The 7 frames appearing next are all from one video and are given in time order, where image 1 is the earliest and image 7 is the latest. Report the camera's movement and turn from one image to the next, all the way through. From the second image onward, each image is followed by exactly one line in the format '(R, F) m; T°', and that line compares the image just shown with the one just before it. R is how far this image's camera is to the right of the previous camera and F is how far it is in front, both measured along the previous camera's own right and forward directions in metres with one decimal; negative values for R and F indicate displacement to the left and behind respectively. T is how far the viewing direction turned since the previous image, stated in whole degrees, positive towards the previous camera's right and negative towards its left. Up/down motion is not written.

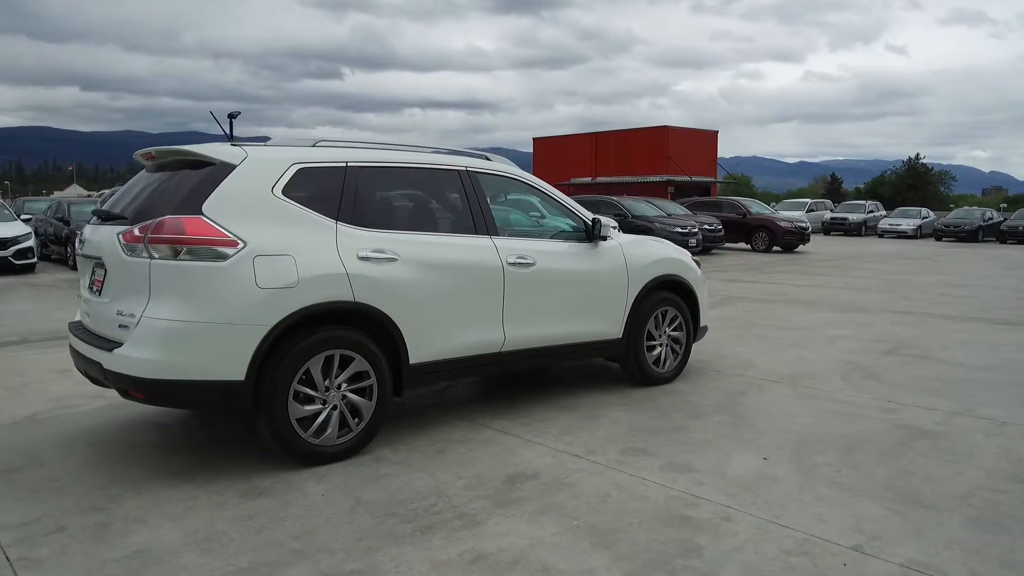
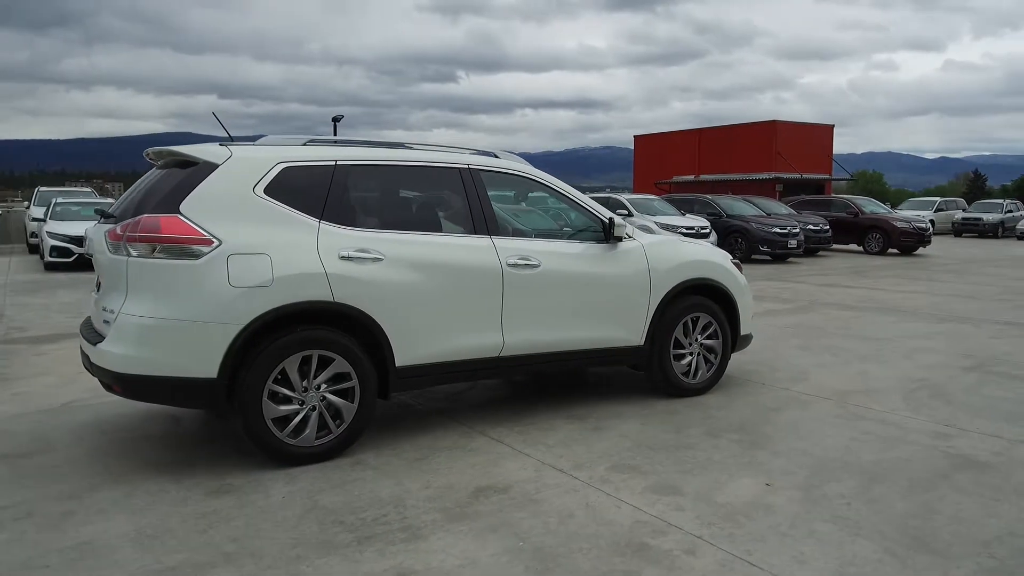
(+0.7, +0.3) m; -9°
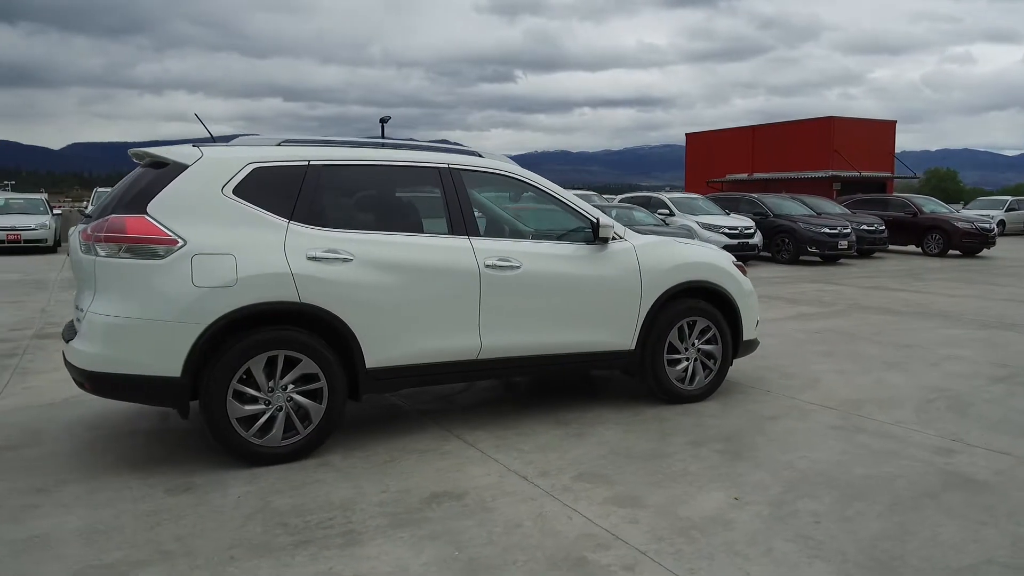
(+0.5, +0.1) m; -5°
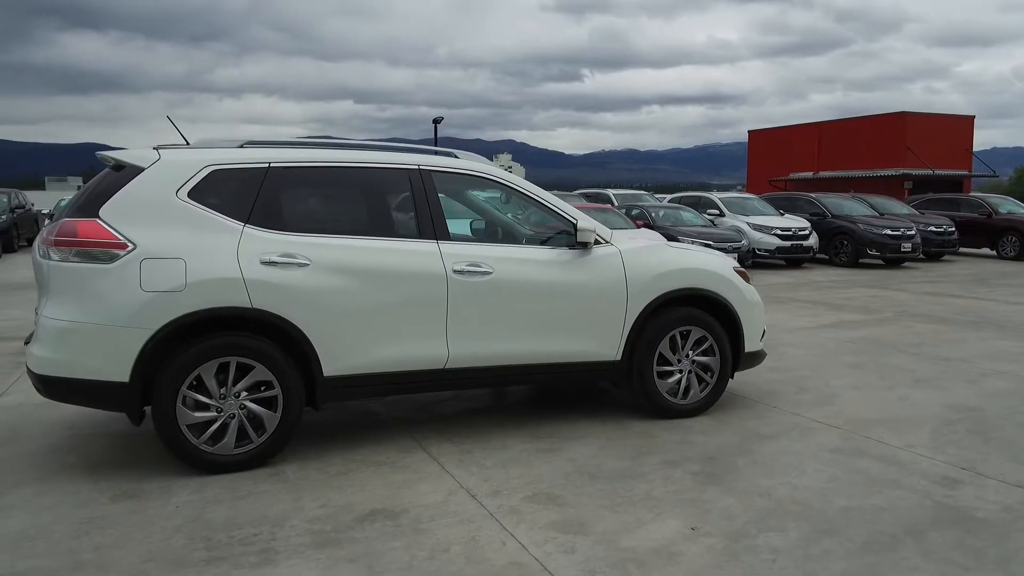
(+0.6, +0.2) m; -5°
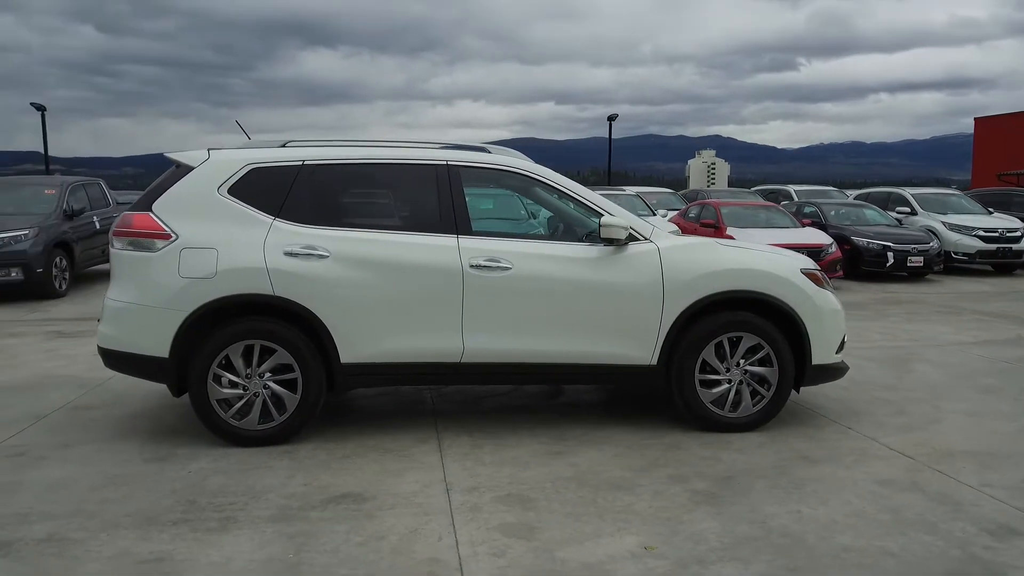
(+1.1, +0.2) m; -15°
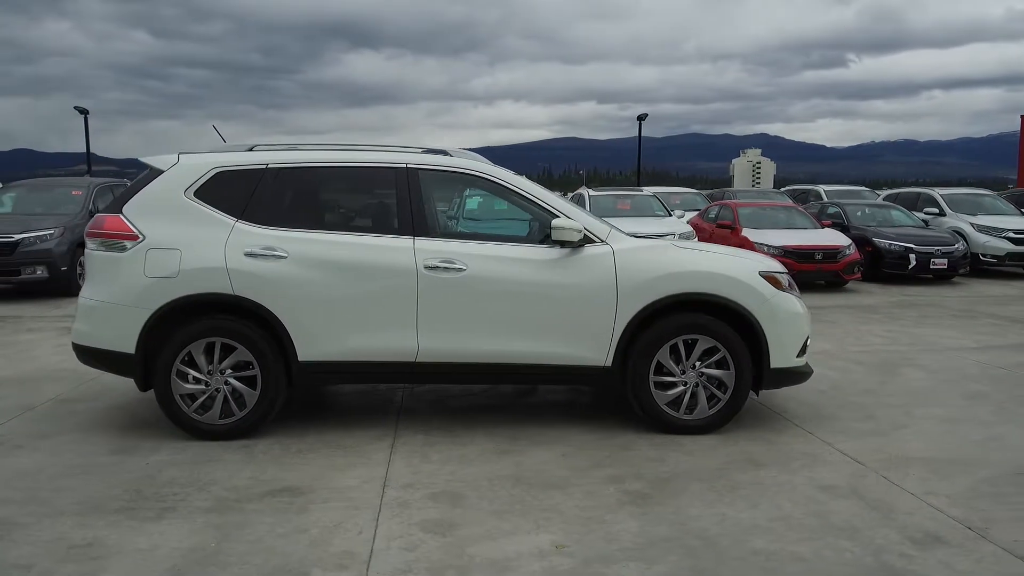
(+0.6, -0.1) m; -3°
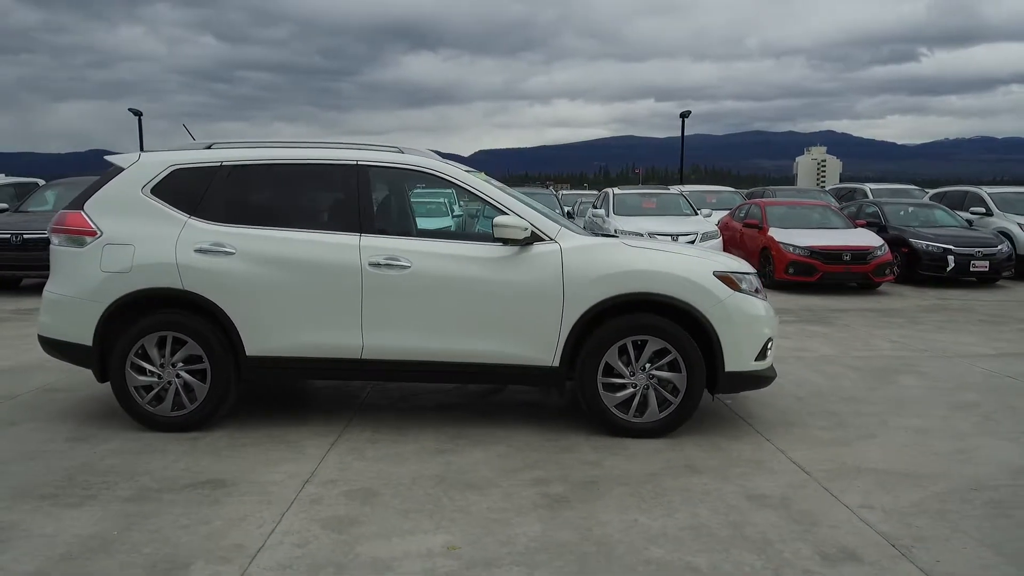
(+0.7, +0.1) m; -4°
